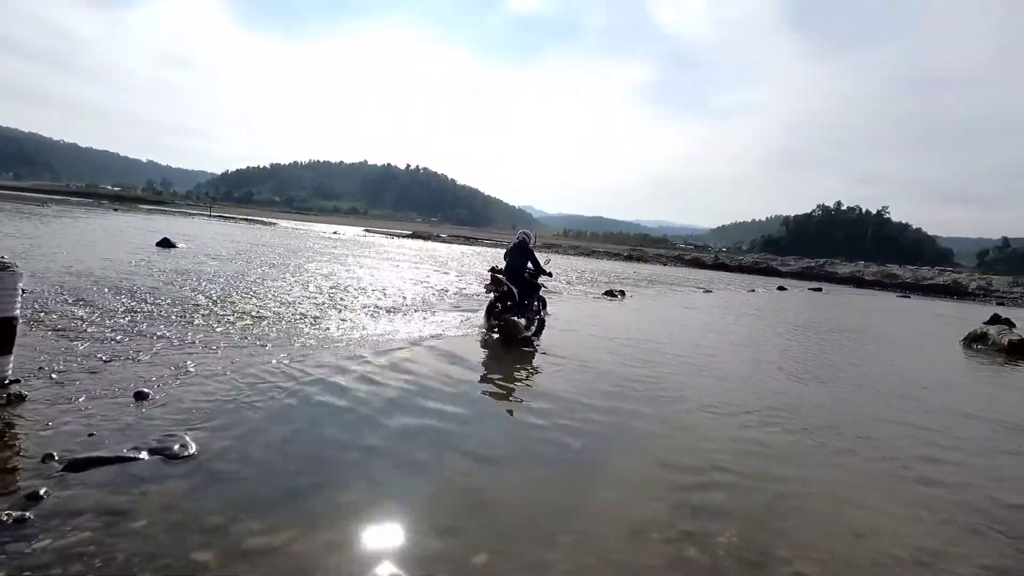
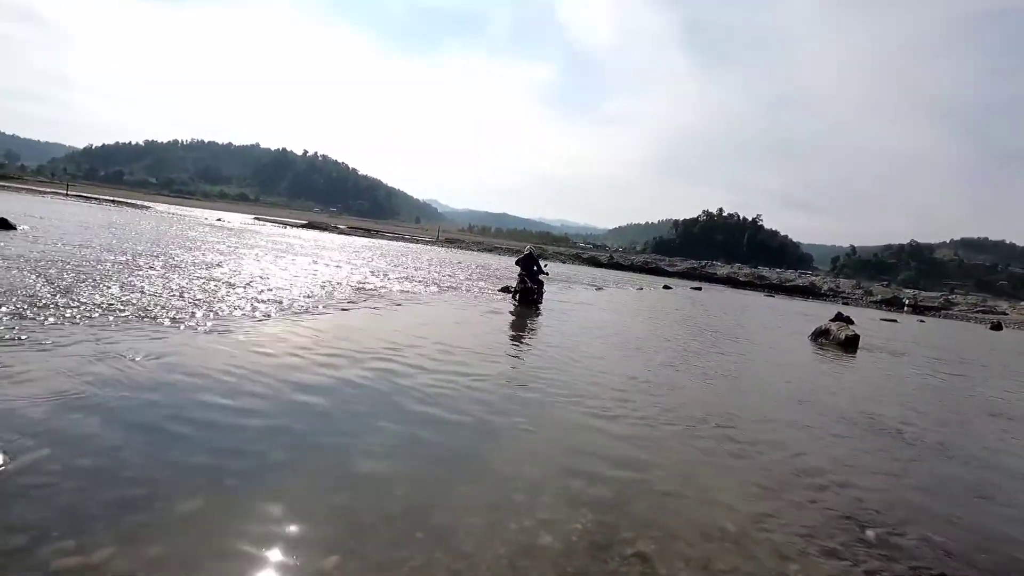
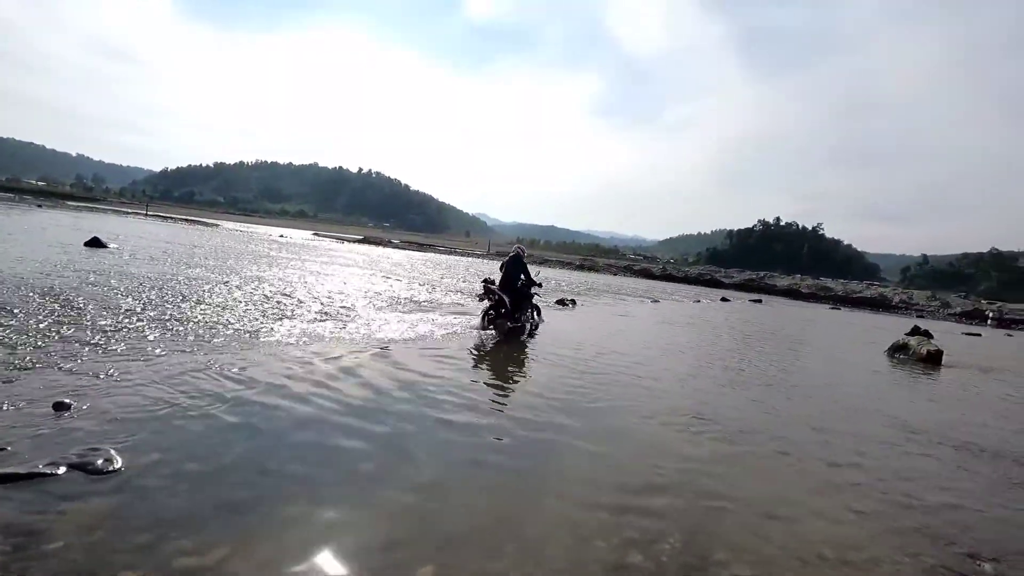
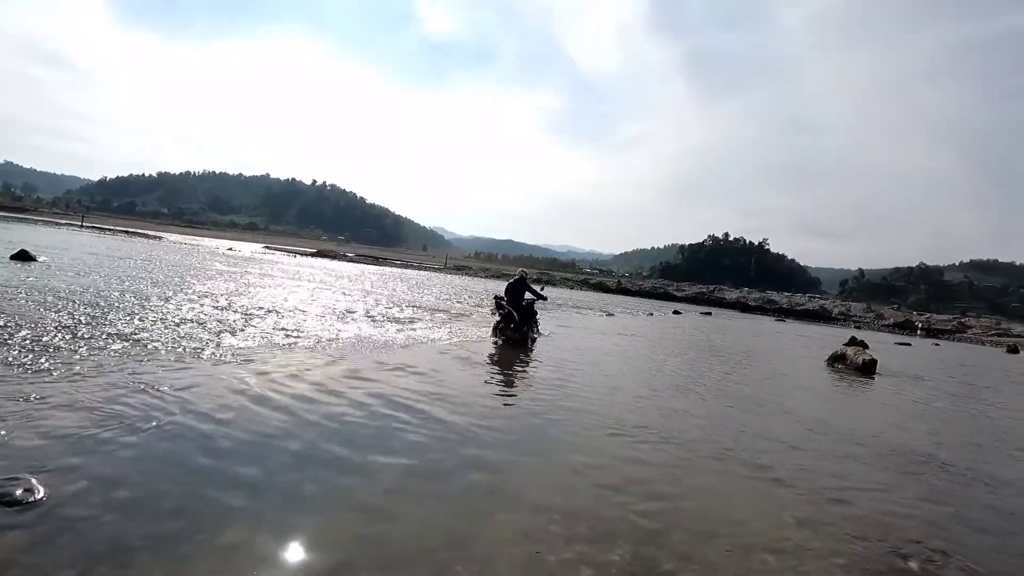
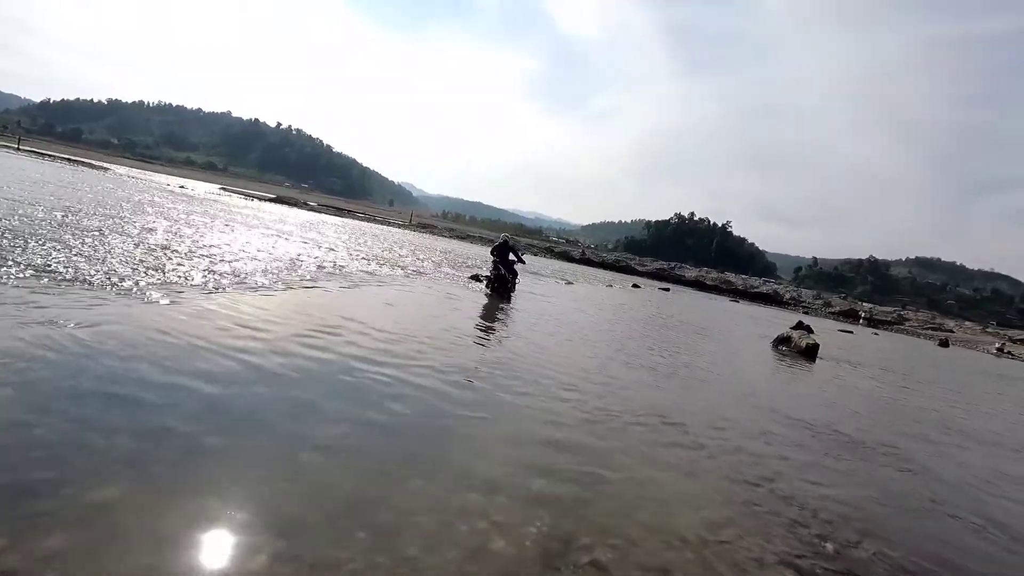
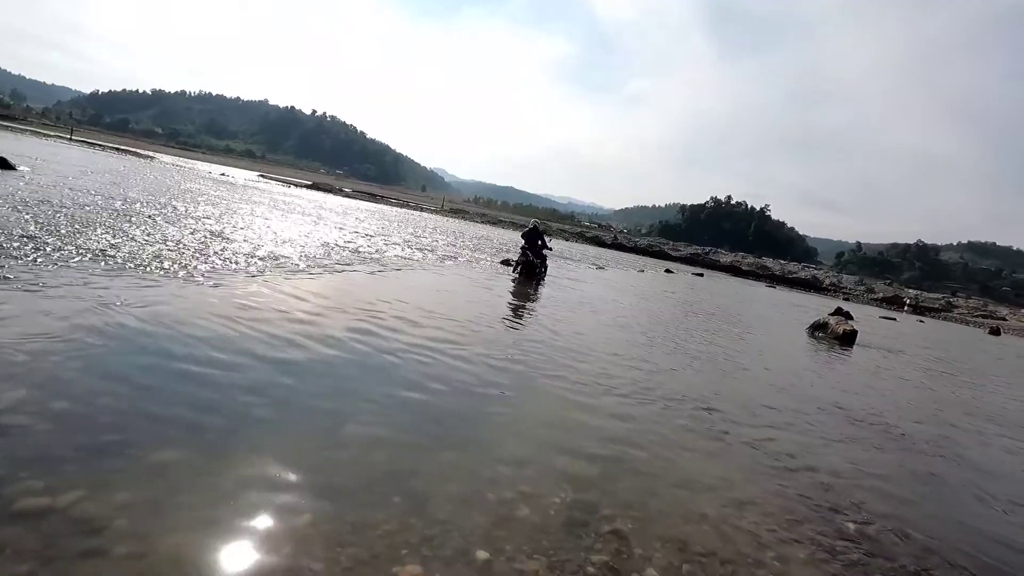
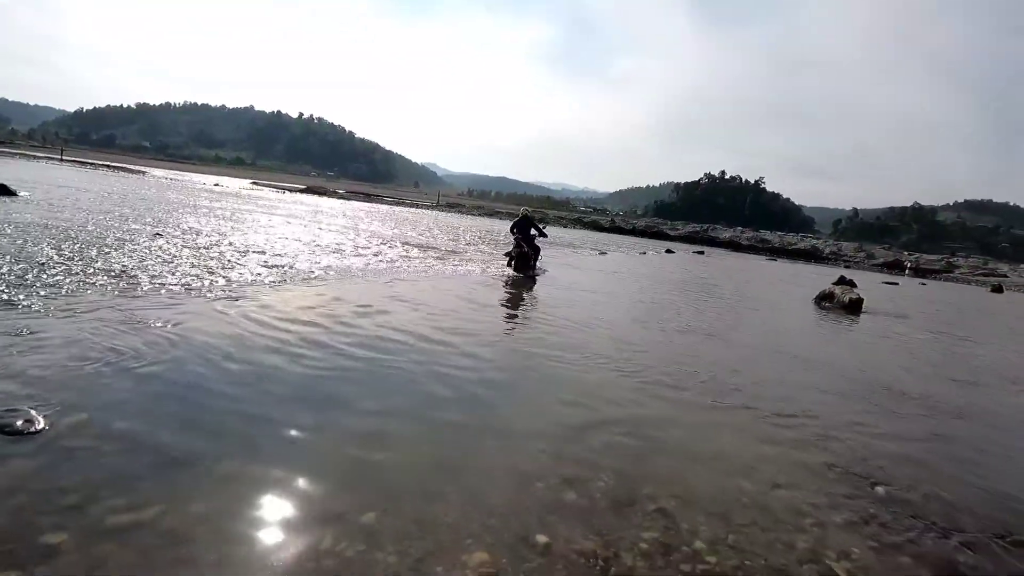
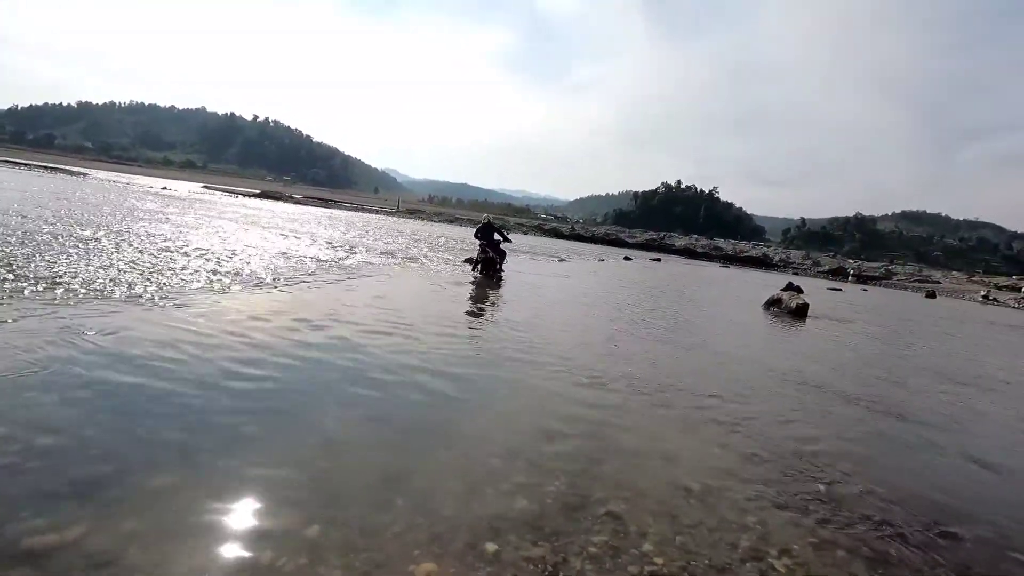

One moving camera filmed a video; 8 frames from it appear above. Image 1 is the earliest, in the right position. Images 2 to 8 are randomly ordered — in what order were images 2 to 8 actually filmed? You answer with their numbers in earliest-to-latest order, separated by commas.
3, 4, 7, 8, 2, 6, 5
